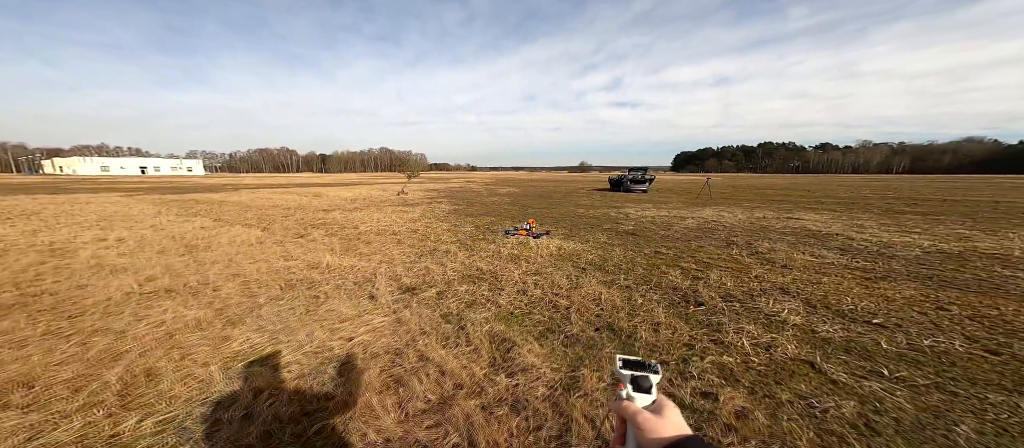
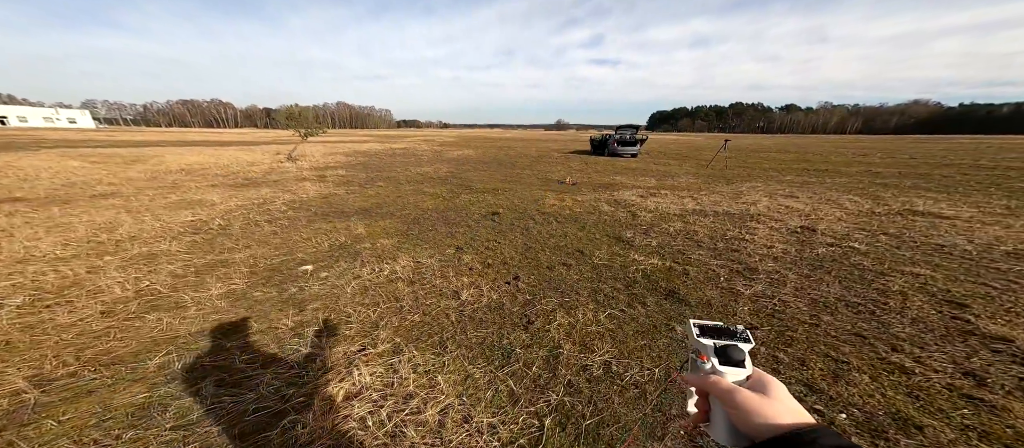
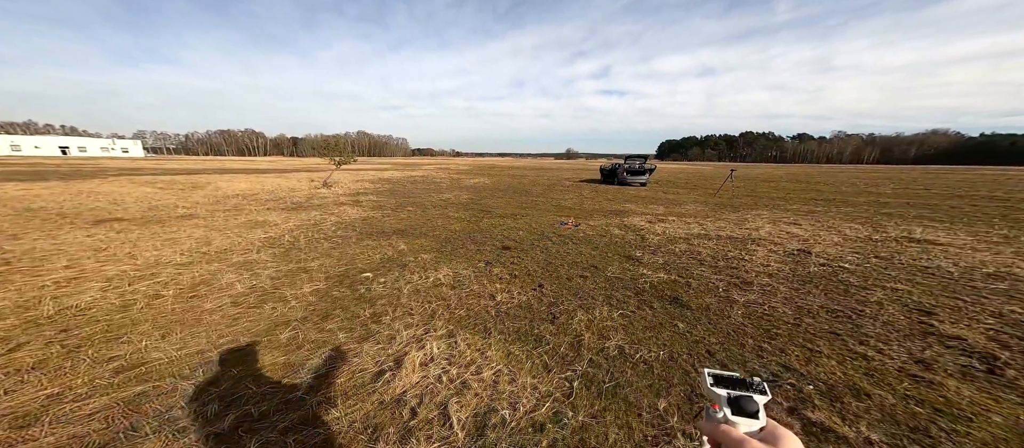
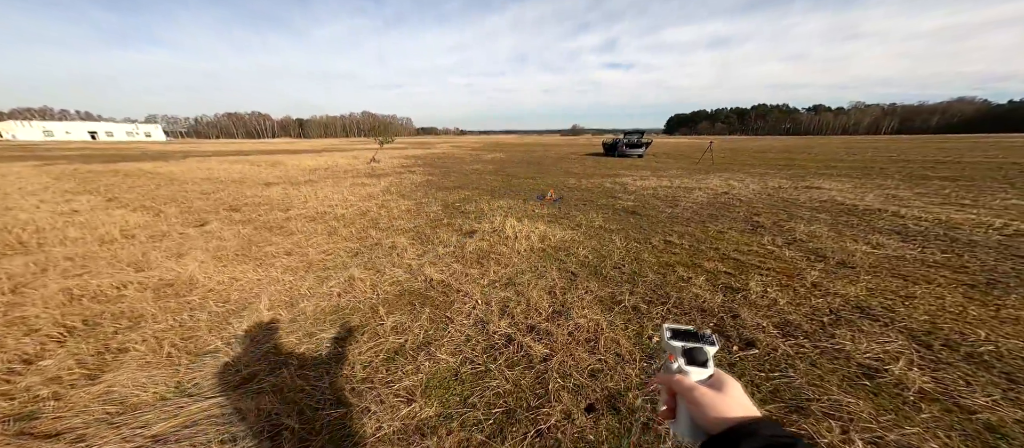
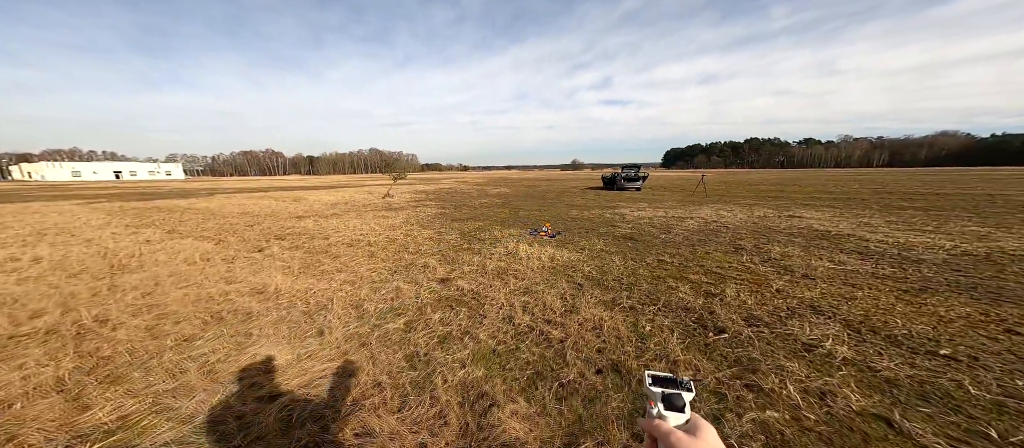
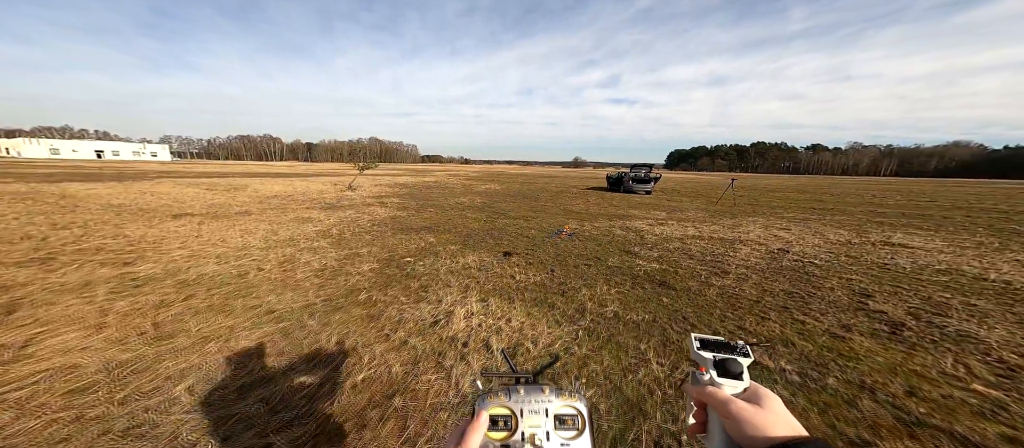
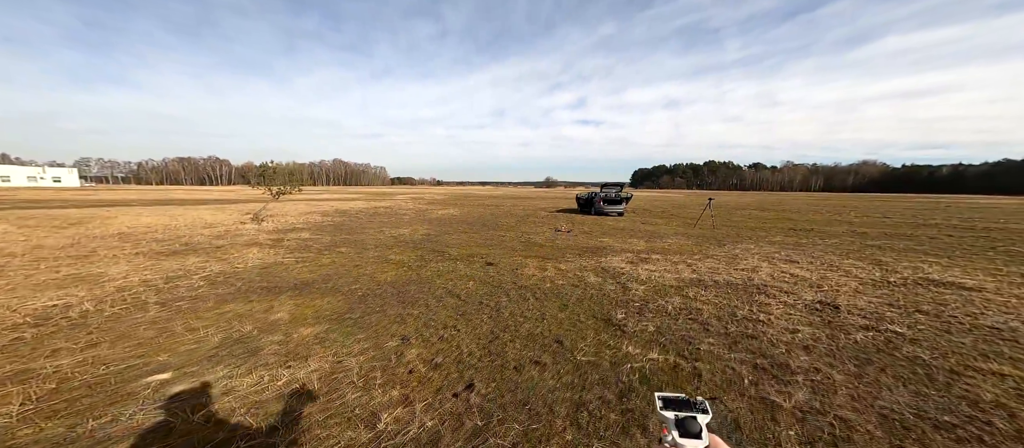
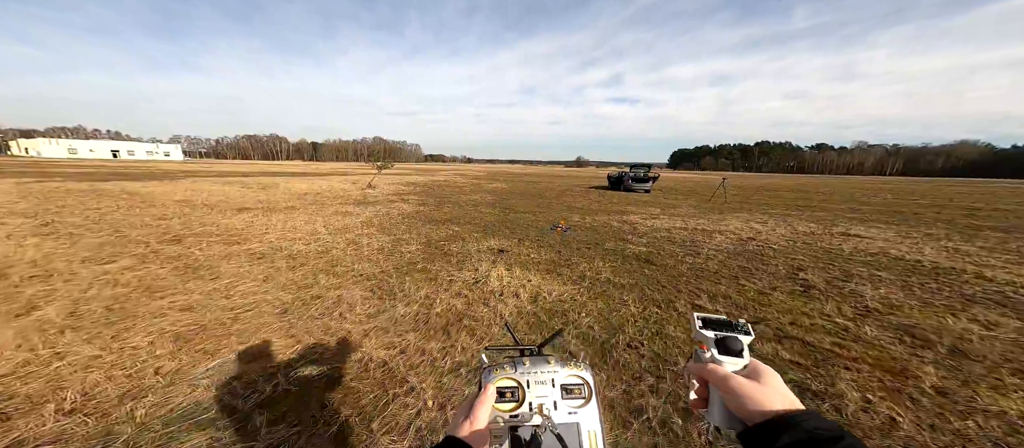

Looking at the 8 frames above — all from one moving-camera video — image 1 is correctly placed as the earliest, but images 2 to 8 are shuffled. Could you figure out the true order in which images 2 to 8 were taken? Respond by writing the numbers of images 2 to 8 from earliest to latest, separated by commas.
5, 4, 8, 6, 3, 2, 7
